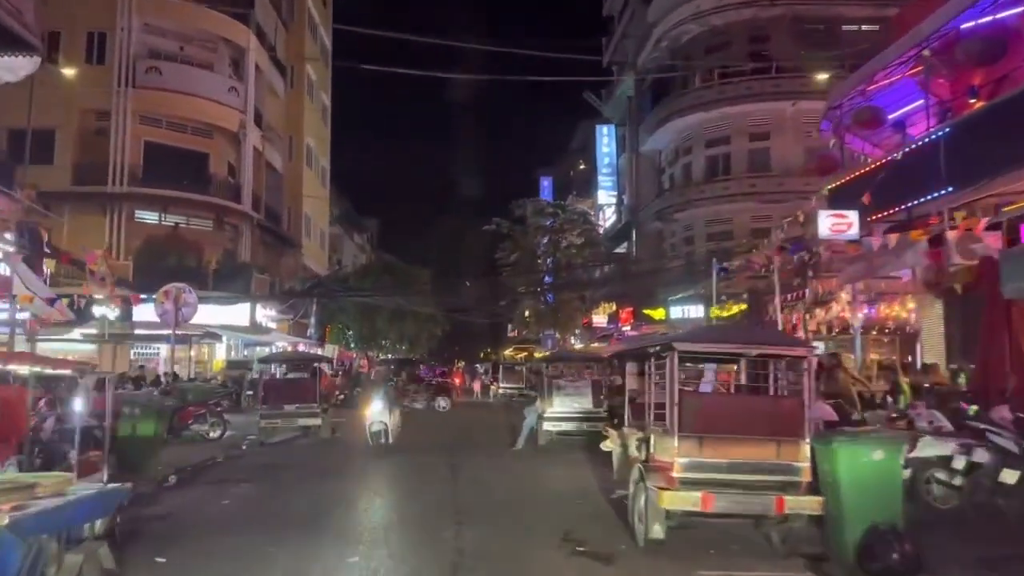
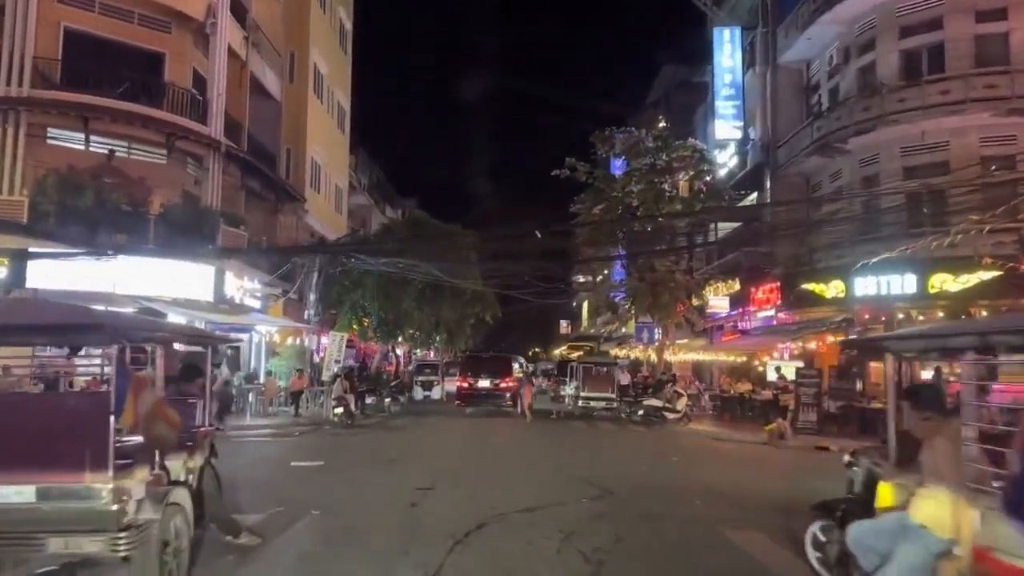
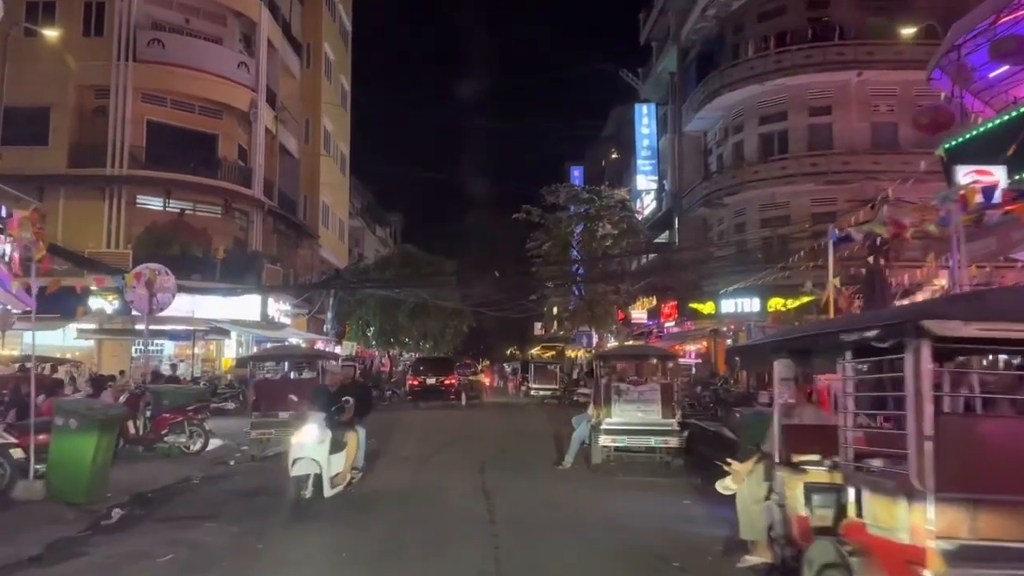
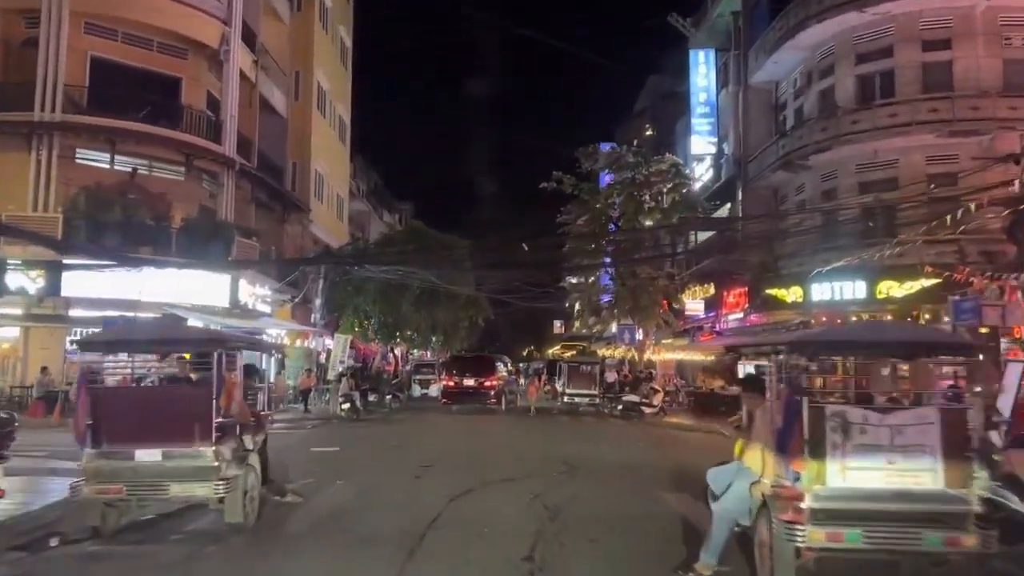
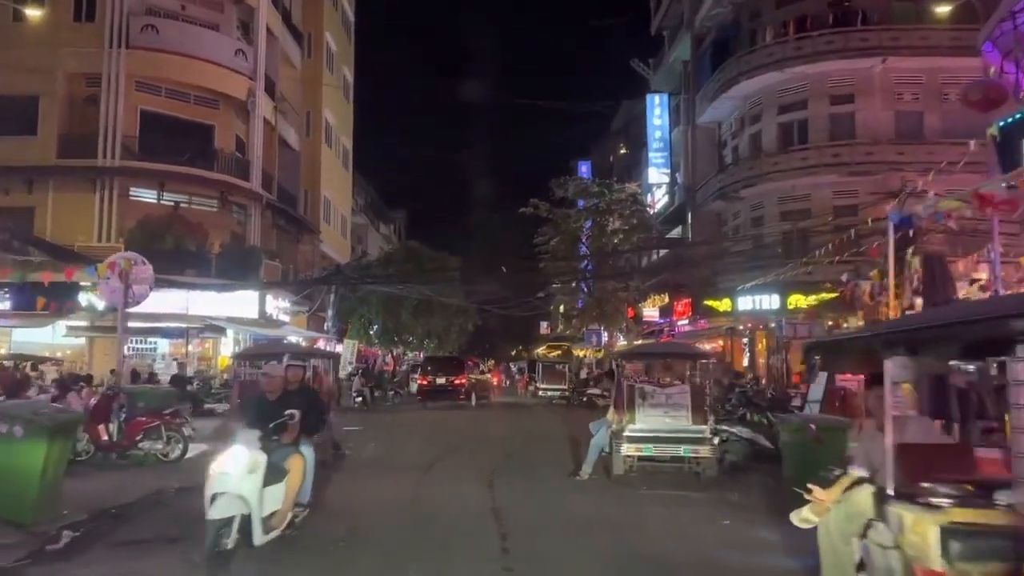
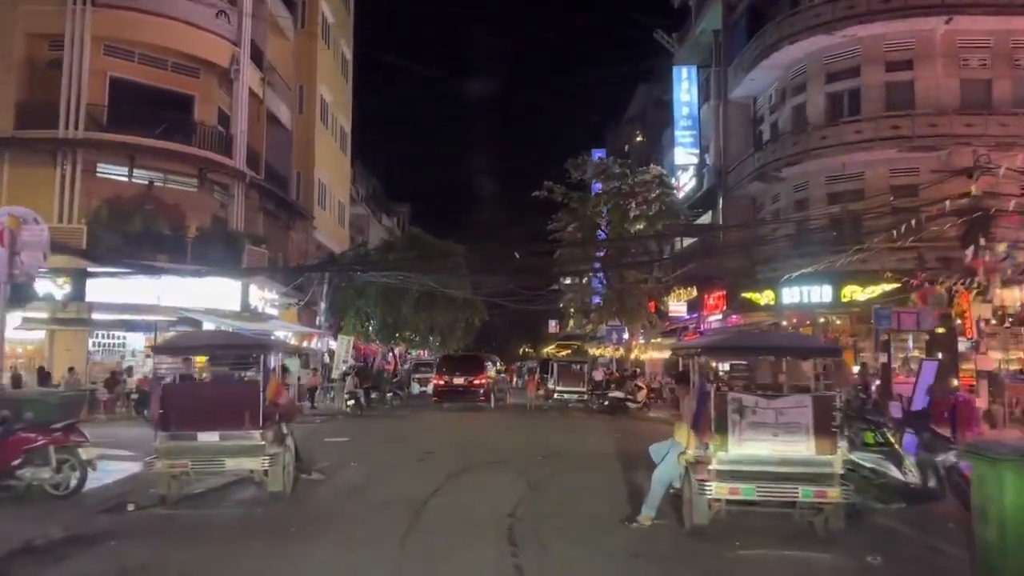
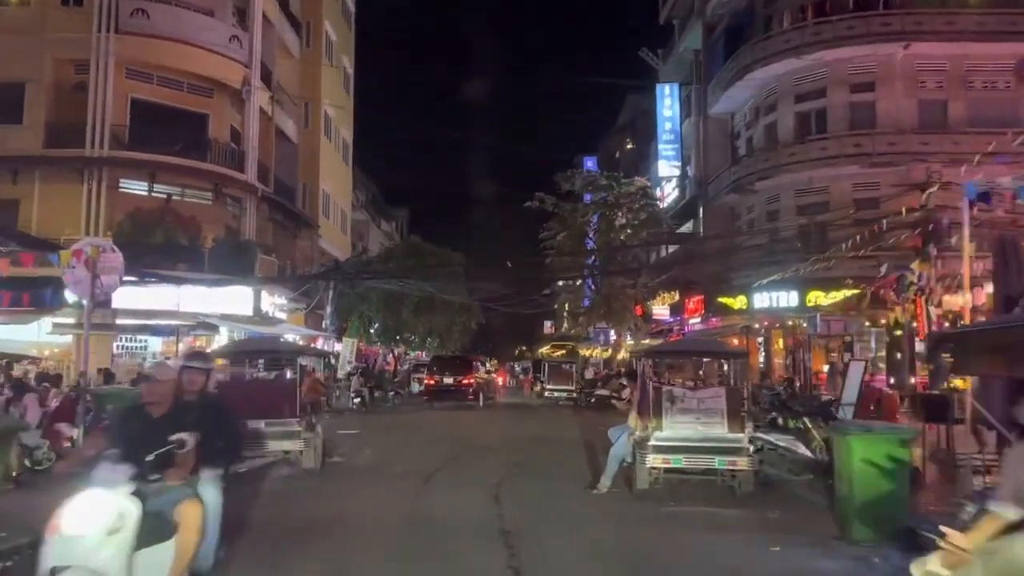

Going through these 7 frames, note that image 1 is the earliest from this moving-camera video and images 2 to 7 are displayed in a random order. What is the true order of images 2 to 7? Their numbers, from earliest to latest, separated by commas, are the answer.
3, 5, 7, 6, 4, 2
